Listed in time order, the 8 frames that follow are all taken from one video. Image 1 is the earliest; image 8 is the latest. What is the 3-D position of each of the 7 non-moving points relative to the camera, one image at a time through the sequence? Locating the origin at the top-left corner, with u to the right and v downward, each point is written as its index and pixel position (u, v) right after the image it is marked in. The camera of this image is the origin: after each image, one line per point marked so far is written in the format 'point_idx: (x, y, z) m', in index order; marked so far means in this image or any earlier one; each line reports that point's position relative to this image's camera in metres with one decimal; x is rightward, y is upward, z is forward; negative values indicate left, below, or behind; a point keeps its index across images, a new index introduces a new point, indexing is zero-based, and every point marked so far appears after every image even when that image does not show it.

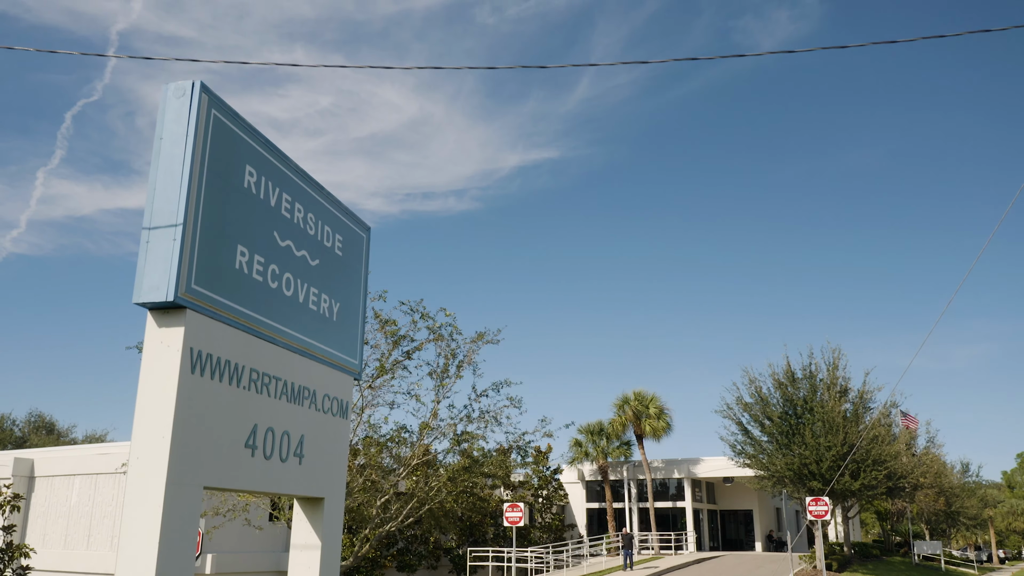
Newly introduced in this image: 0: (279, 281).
0: (-1.6, 0.0, +6.0) m
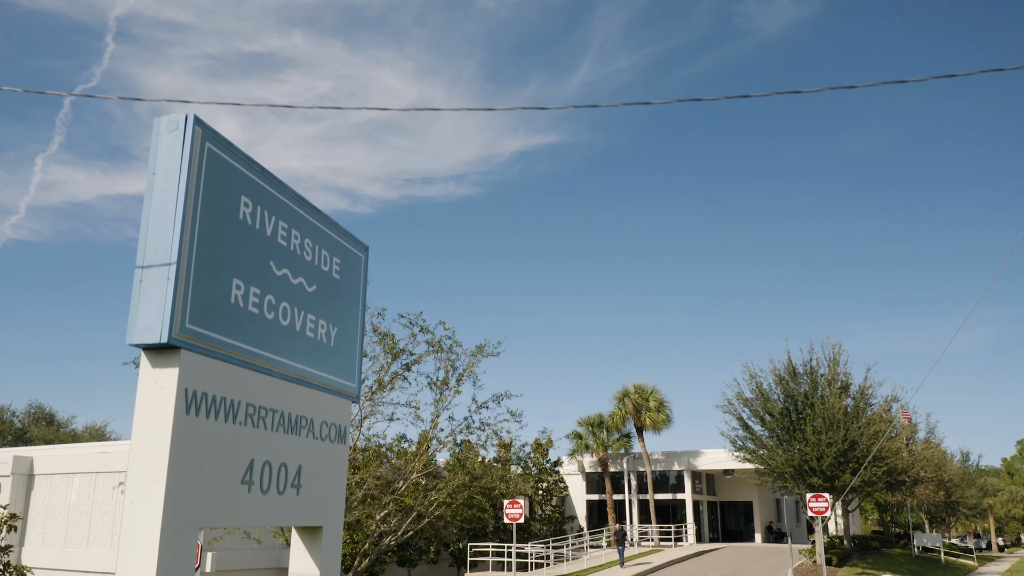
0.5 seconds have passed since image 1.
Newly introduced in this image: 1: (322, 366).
0: (-1.6, -0.2, +5.9) m
1: (-1.4, -0.6, +6.6) m
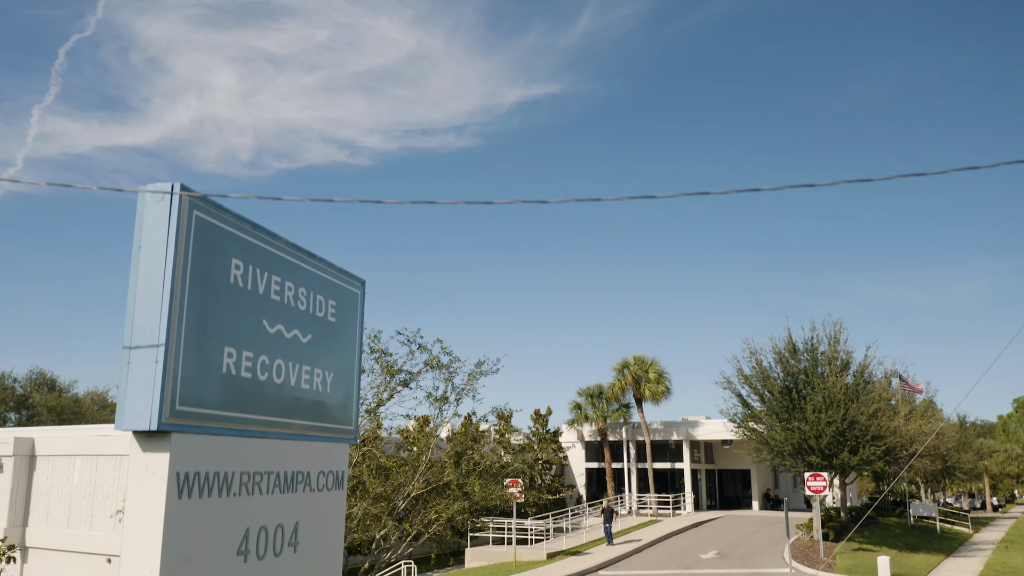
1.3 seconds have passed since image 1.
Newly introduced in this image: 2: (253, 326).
0: (-1.6, -0.5, +5.8) m
1: (-1.4, -0.9, +6.5) m
2: (-1.7, -0.2, +5.7) m
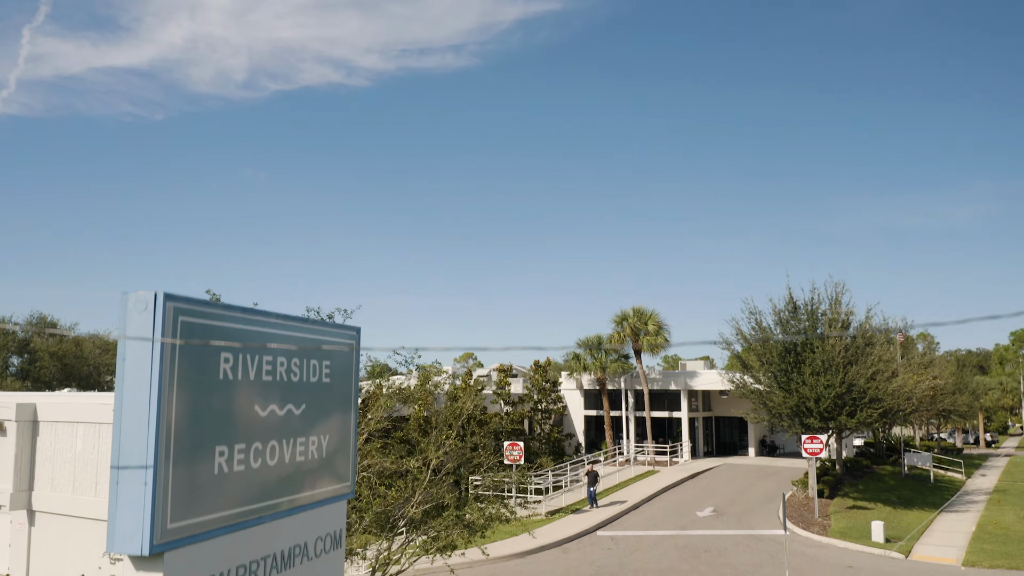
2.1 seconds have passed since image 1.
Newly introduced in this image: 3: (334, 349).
0: (-1.6, -1.1, +5.7) m
1: (-1.4, -1.4, +6.4) m
2: (-1.7, -0.8, +5.5) m
3: (-1.4, -0.5, +6.8) m
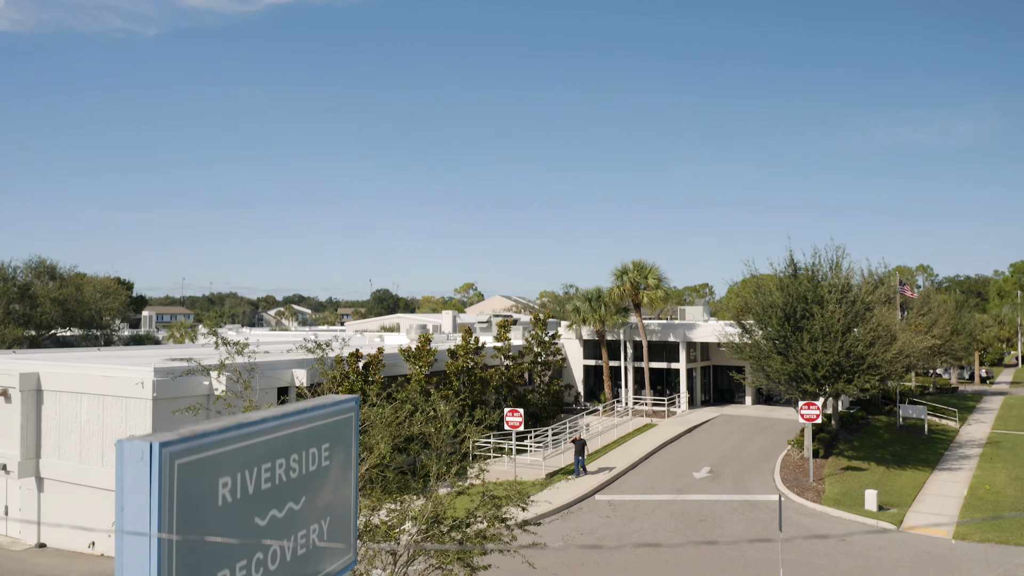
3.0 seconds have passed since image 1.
0: (-1.6, -1.8, +5.7) m
1: (-1.4, -2.1, +6.4) m
2: (-1.7, -1.5, +5.5) m
3: (-1.4, -1.1, +6.8) m
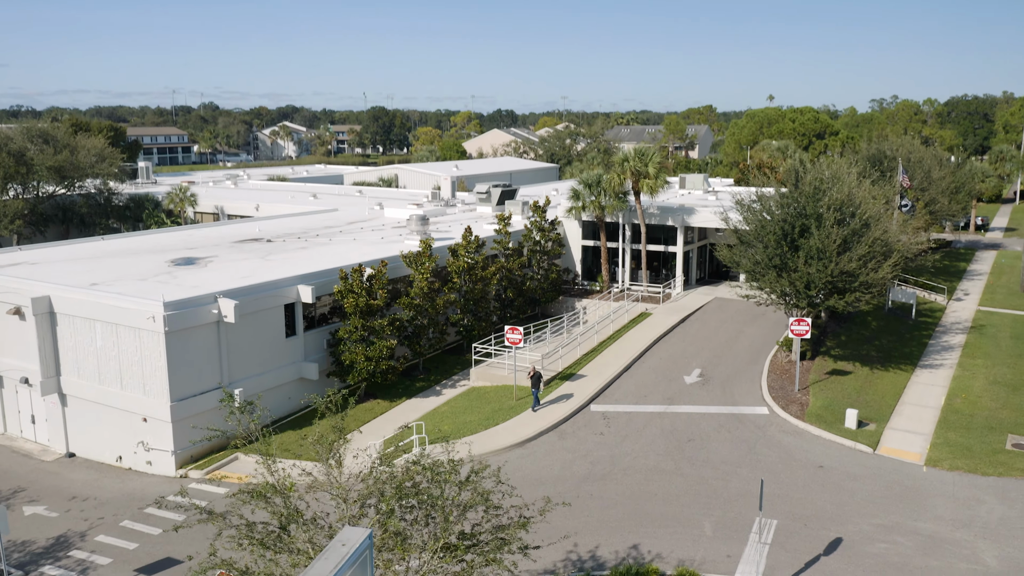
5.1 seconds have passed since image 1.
0: (-1.6, -3.4, +6.6) m
1: (-1.4, -3.5, +7.4) m
2: (-1.7, -3.2, +6.3) m
3: (-1.4, -2.5, +7.5) m
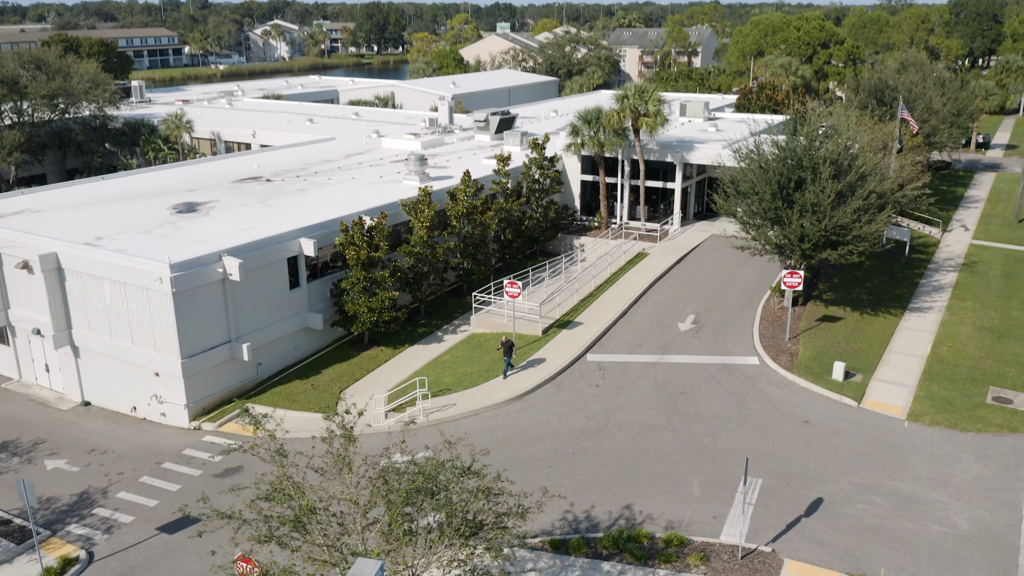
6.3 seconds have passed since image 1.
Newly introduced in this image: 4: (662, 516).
0: (-1.6, -4.1, +7.5) m
1: (-1.4, -4.1, +8.2) m
2: (-1.7, -3.9, +7.2) m
3: (-1.4, -3.1, +8.2) m
4: (+3.0, -4.6, +17.6) m
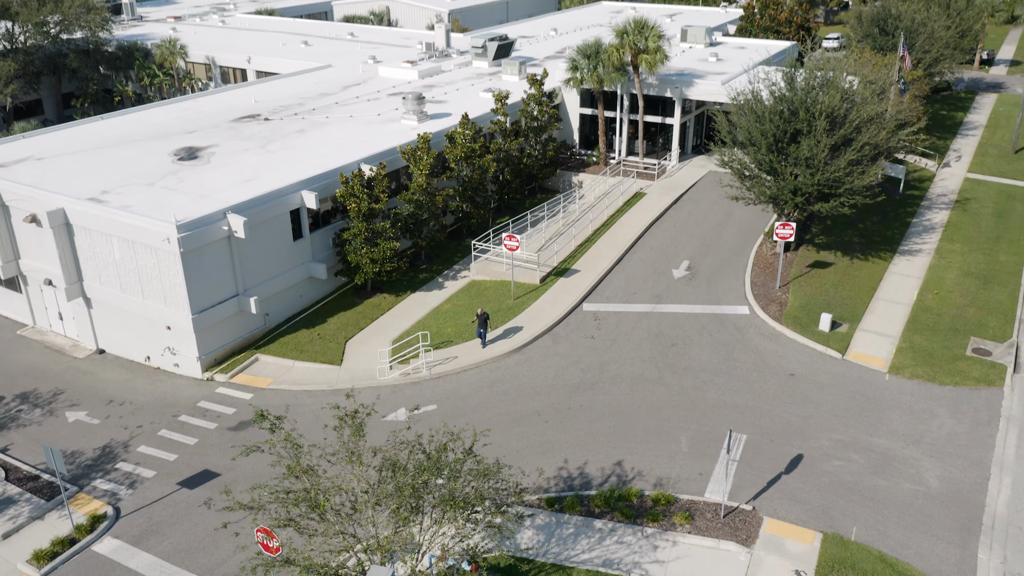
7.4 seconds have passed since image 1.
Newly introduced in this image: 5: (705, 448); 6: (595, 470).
0: (-1.6, -4.6, +8.6) m
1: (-1.4, -4.5, +9.4) m
2: (-1.7, -4.4, +8.4) m
3: (-1.4, -3.5, +9.3) m
4: (+3.0, -4.0, +18.7) m
5: (+4.3, -3.5, +19.6) m
6: (+1.8, -3.9, +18.9) m
